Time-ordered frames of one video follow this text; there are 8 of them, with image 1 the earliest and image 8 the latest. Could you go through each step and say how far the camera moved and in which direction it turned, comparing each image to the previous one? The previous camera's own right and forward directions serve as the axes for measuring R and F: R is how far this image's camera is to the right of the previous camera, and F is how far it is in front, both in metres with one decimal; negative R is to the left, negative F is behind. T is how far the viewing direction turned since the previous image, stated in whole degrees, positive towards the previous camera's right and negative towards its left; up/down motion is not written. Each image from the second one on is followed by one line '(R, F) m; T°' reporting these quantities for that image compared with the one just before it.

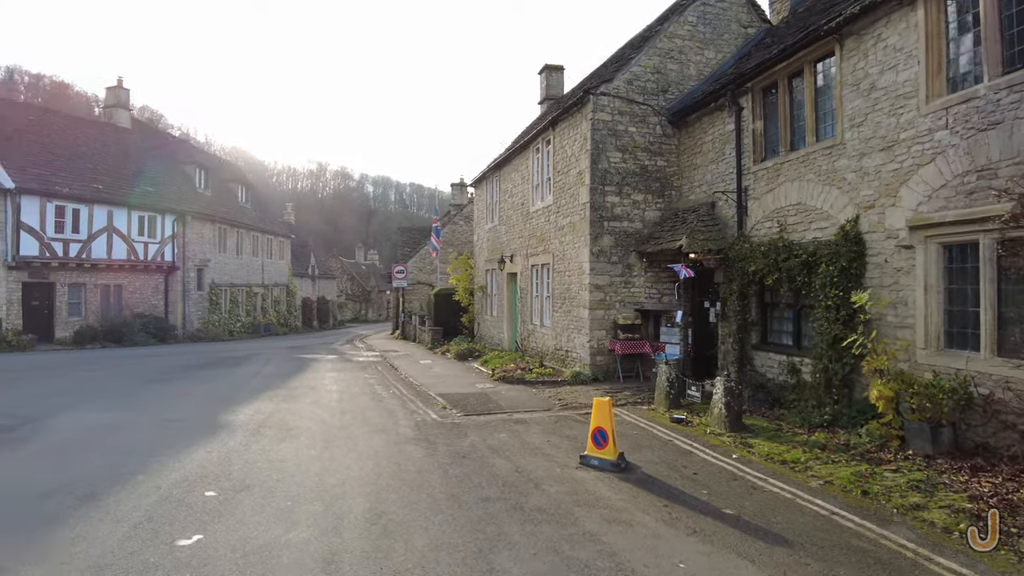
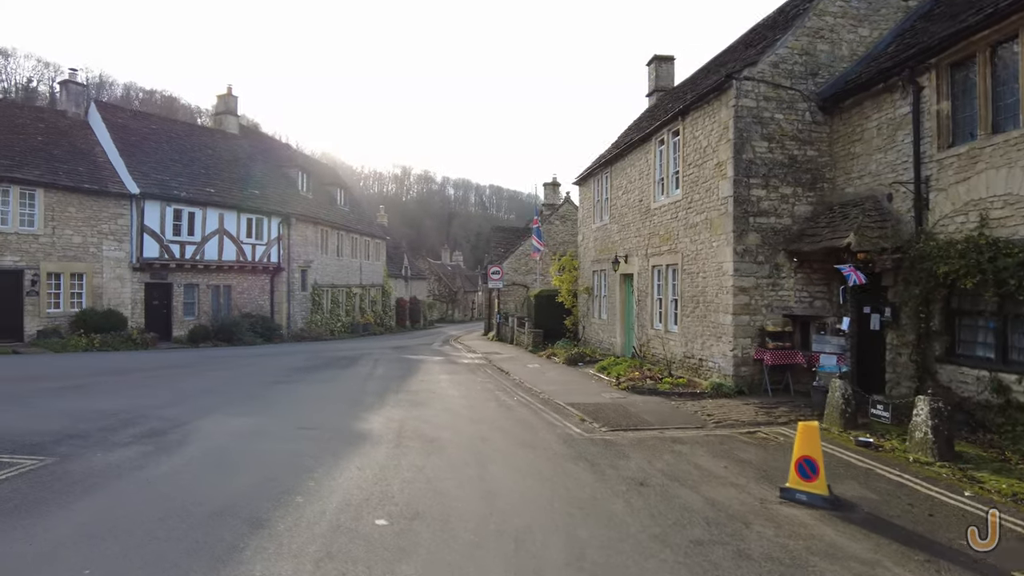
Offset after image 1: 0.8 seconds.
(-0.9, +0.7) m; -7°
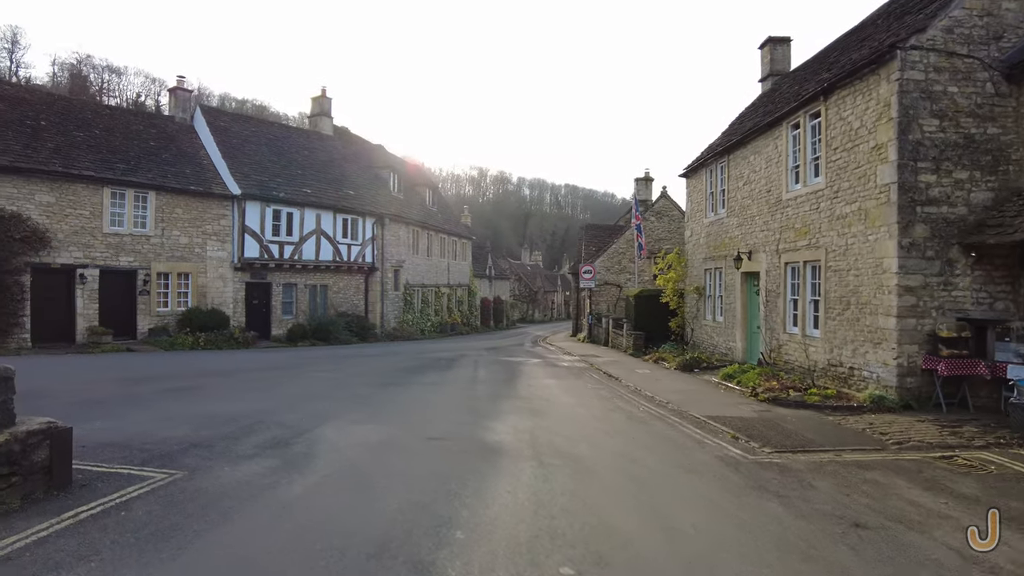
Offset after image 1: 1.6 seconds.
(-0.8, +0.8) m; -7°
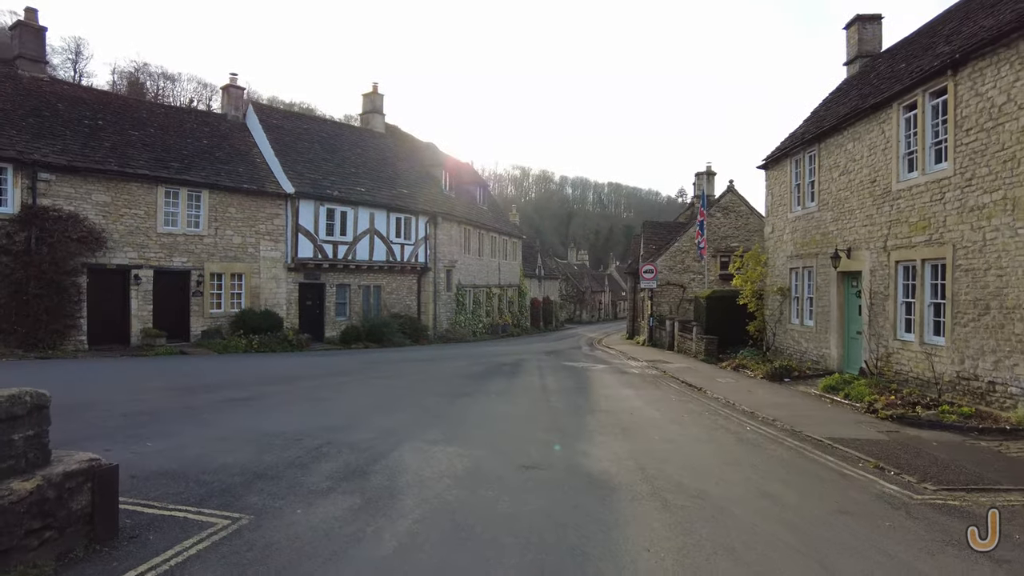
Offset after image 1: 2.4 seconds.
(-0.6, +1.0) m; -4°
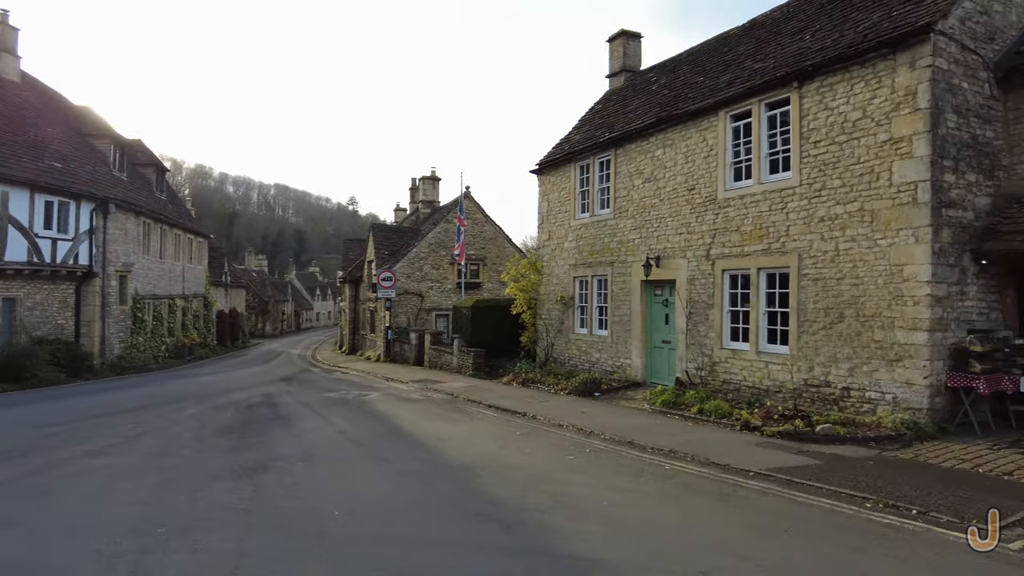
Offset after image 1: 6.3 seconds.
(-1.9, +3.4) m; +29°
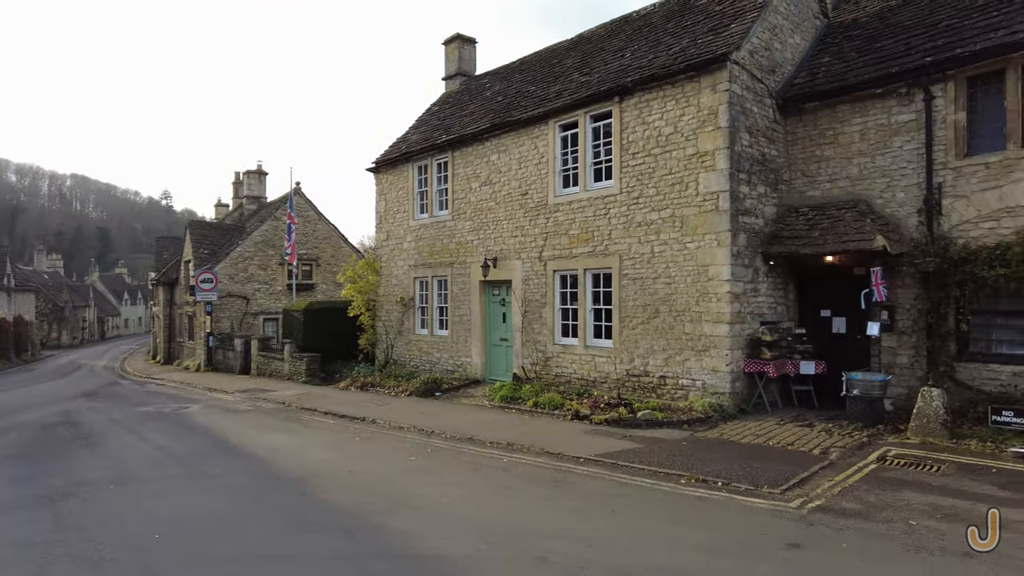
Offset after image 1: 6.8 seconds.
(0.0, -0.1) m; +14°
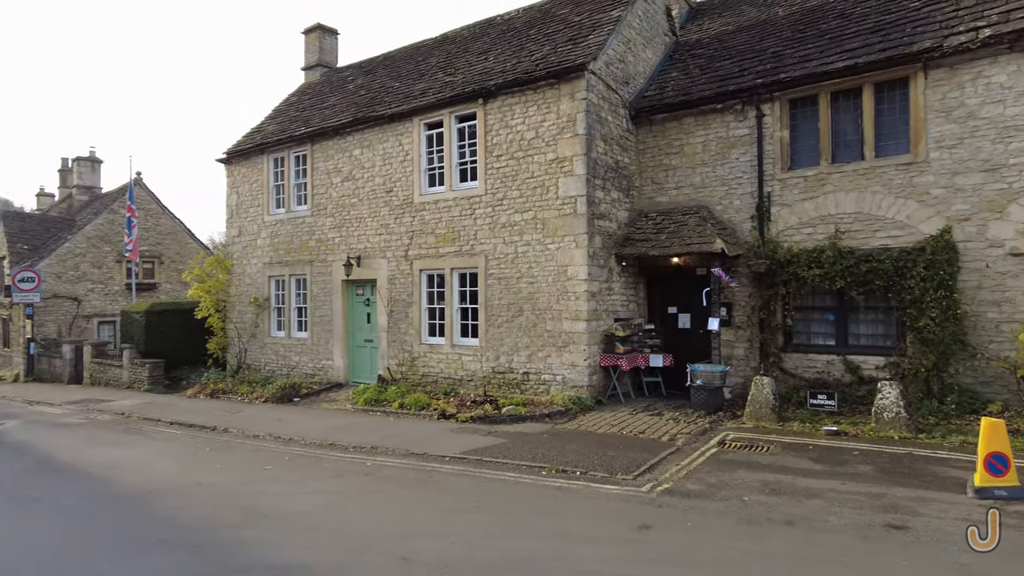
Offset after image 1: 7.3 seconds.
(0.0, -0.1) m; +12°
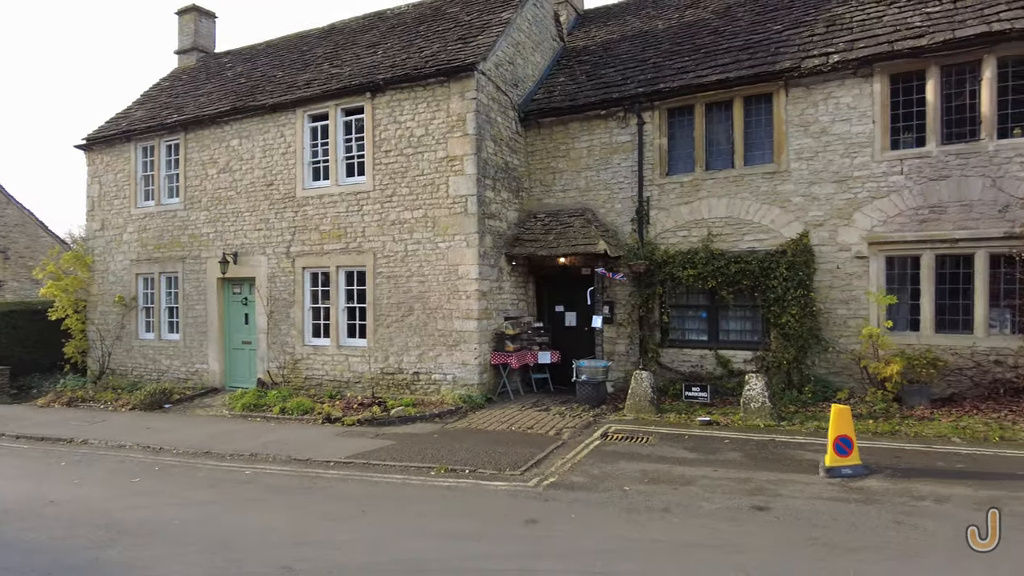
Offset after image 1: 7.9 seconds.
(0.0, 0.0) m; +9°
